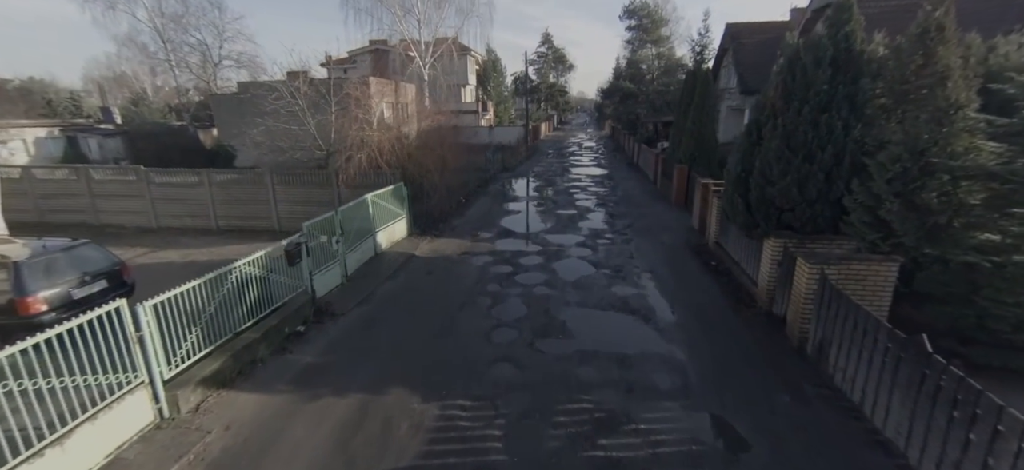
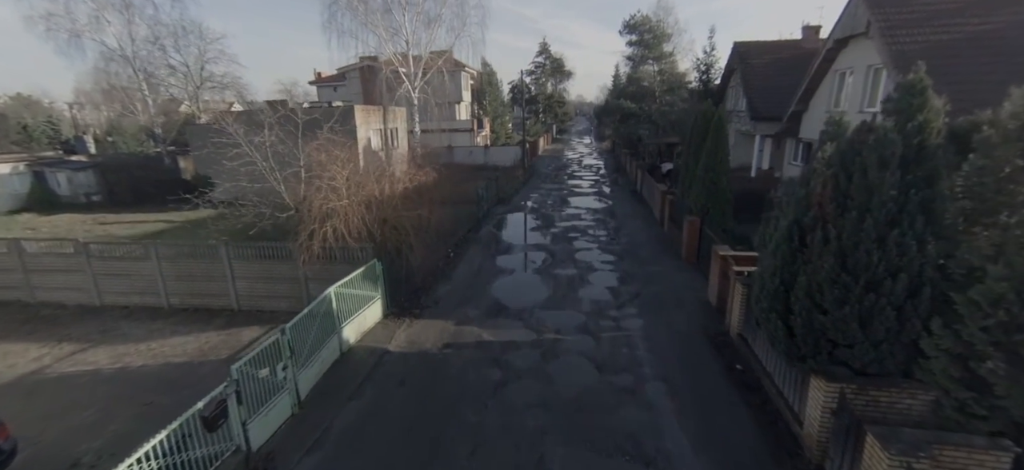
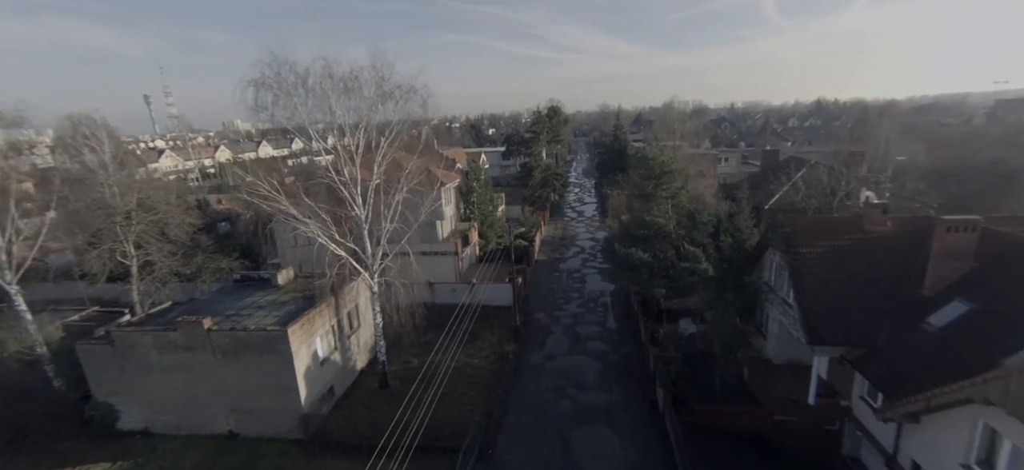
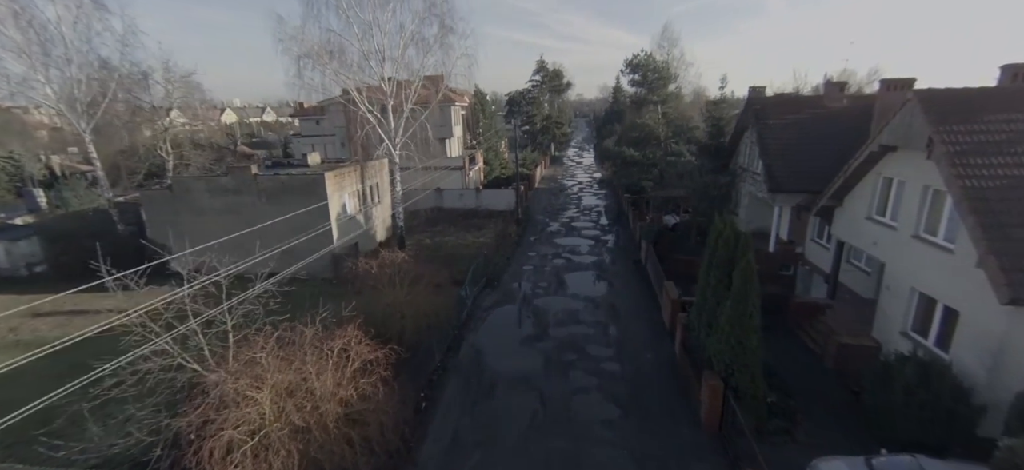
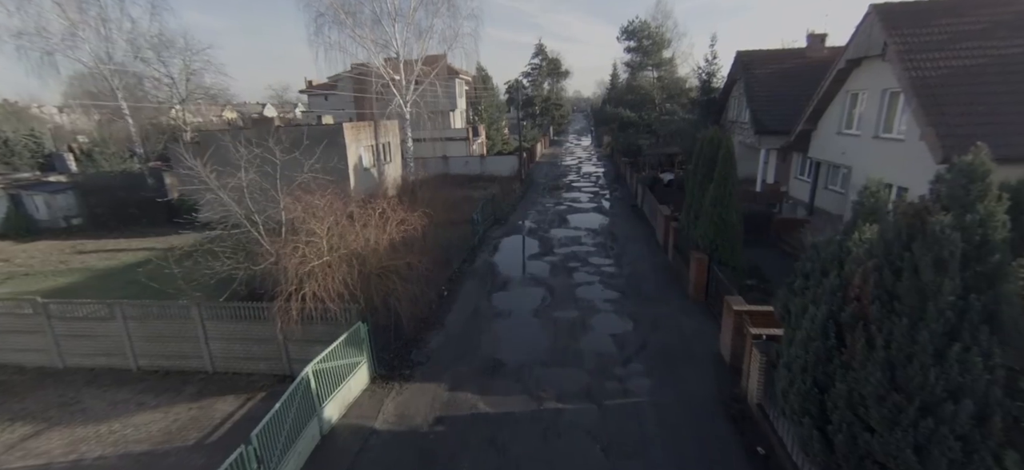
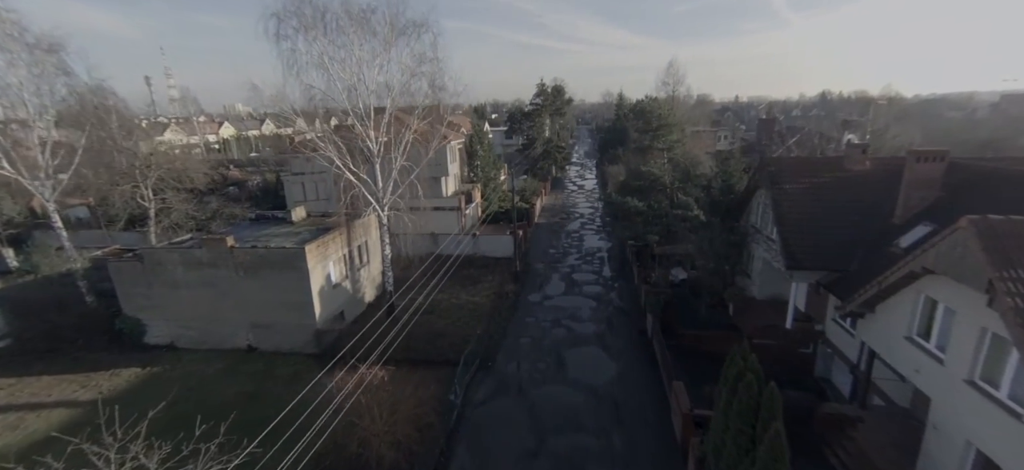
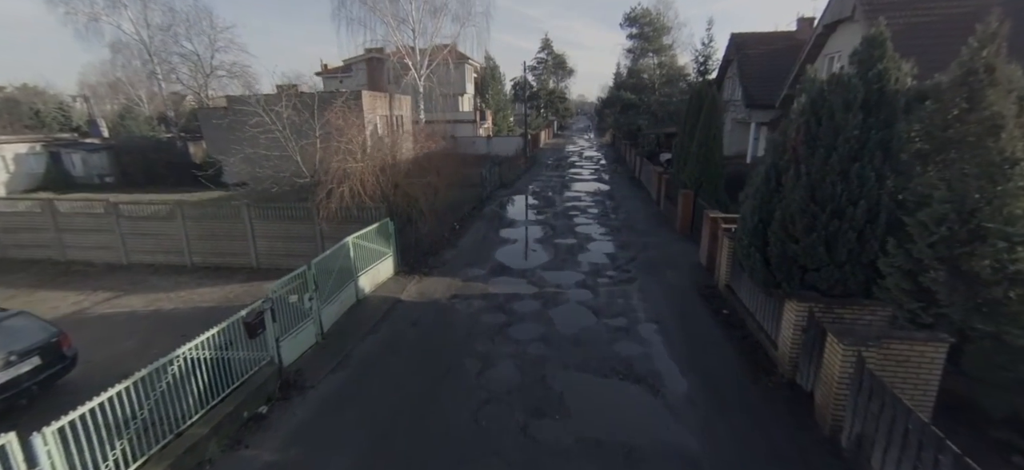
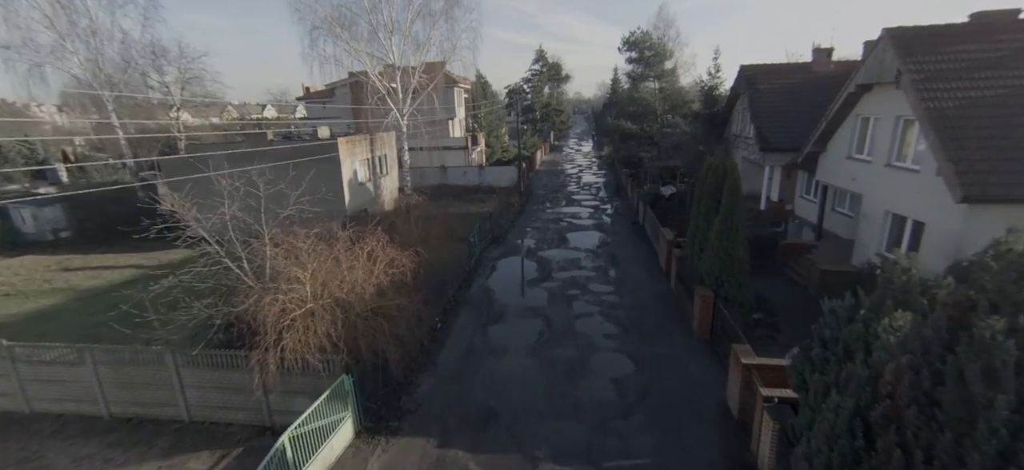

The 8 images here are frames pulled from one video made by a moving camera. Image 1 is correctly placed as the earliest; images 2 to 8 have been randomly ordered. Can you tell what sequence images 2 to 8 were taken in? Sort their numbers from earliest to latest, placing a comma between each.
7, 2, 5, 8, 4, 6, 3
